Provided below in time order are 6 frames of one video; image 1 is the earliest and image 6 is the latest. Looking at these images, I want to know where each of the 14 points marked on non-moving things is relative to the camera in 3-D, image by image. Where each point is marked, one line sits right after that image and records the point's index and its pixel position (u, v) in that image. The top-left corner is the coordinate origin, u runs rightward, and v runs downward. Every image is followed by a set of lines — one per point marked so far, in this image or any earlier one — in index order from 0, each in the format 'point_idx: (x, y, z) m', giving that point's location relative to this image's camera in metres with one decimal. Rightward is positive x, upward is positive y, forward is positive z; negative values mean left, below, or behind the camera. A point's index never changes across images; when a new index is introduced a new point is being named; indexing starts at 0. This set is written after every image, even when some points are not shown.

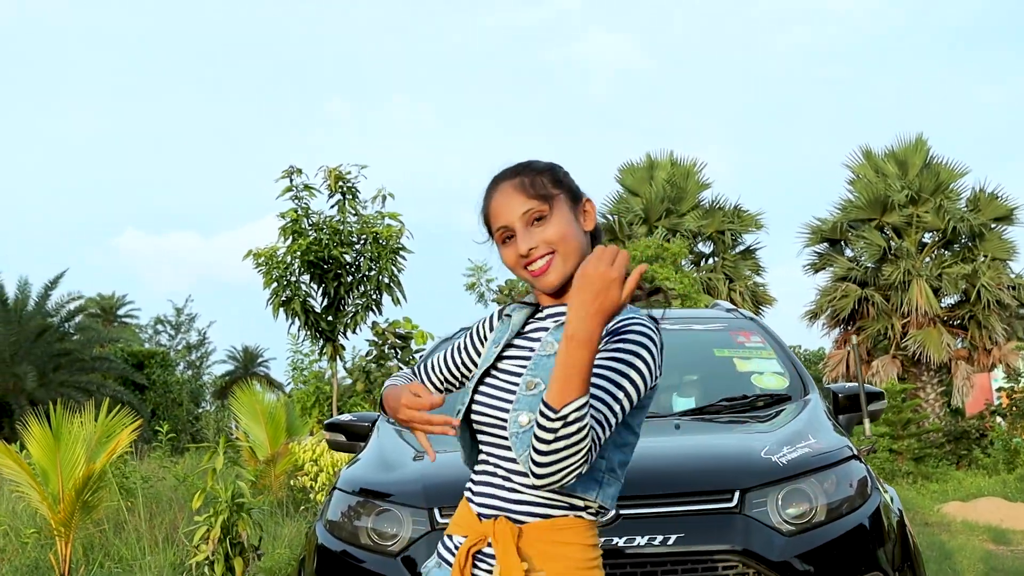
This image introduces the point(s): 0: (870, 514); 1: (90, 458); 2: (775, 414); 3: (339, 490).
0: (+0.9, -0.6, +3.0) m
1: (-2.8, -1.1, +7.6) m
2: (+0.8, -0.4, +3.6) m
3: (-0.5, -0.6, +3.3) m
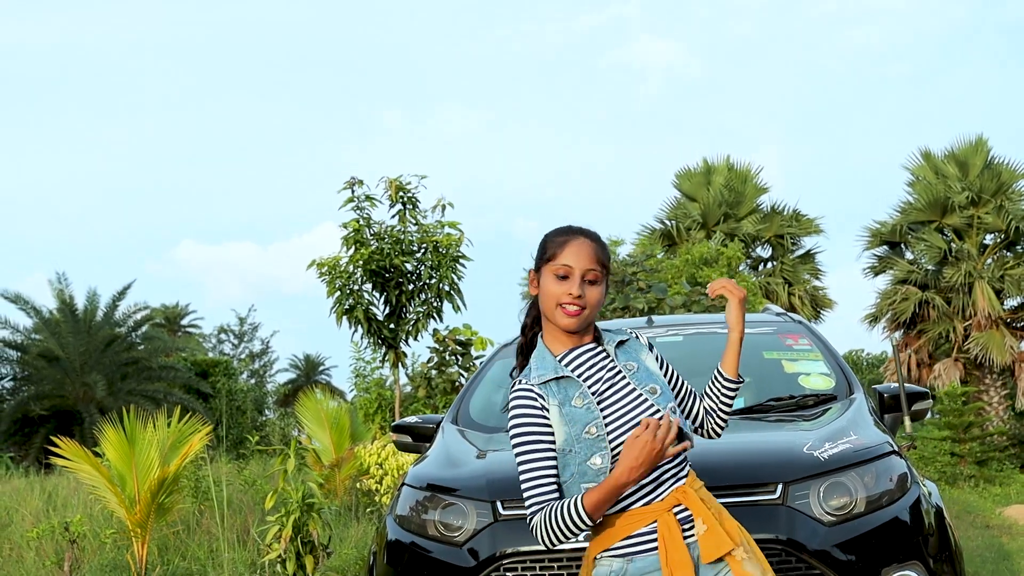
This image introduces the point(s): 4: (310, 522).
0: (+1.1, -0.6, +3.2) m
1: (-2.4, -1.2, +7.9) m
2: (+1.0, -0.4, +3.8) m
3: (-0.3, -0.6, +3.5) m
4: (-1.0, -1.2, +5.7) m
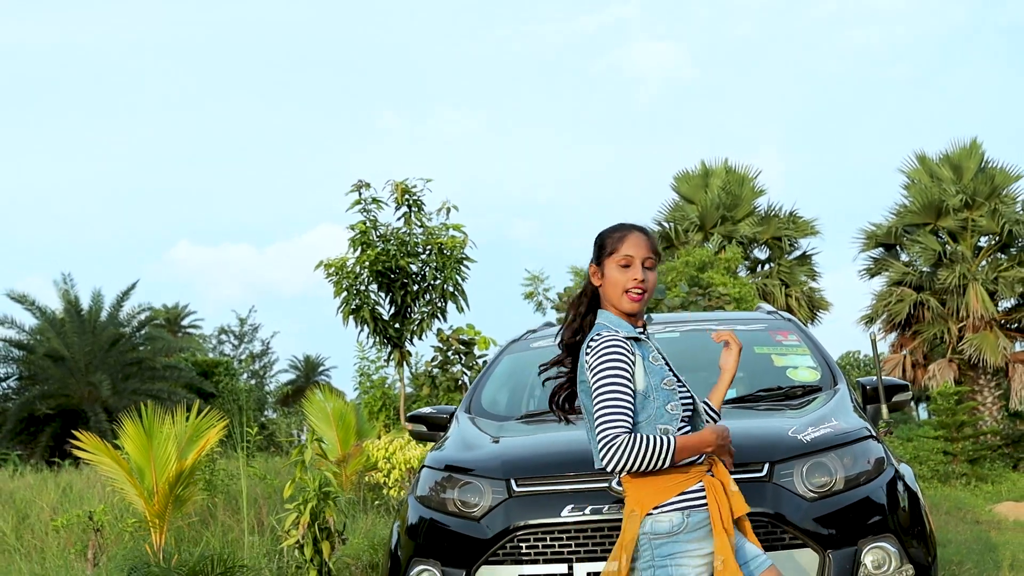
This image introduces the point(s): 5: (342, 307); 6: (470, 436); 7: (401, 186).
0: (+1.1, -0.6, +3.5) m
1: (-2.3, -1.2, +8.2) m
2: (+1.0, -0.4, +4.1) m
3: (-0.3, -0.6, +3.8) m
4: (-1.0, -1.2, +6.0) m
5: (-1.9, -0.2, +12.8) m
6: (-0.1, -0.5, +4.0) m
7: (-1.3, +1.2, +13.2) m
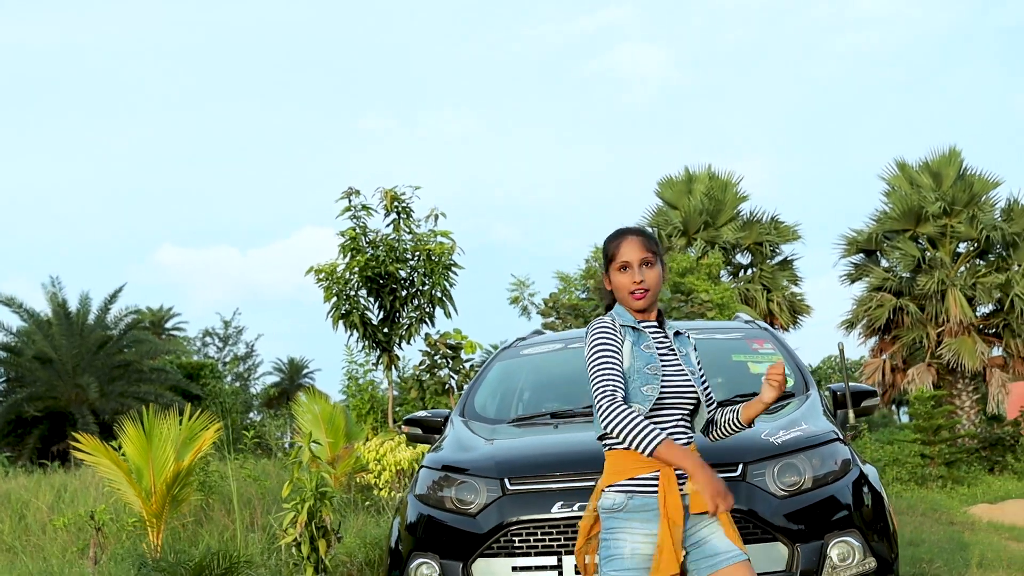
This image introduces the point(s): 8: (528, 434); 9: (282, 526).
0: (+1.1, -0.6, +3.8) m
1: (-2.4, -1.2, +8.4) m
2: (+1.0, -0.4, +4.3) m
3: (-0.3, -0.6, +4.1) m
4: (-1.0, -1.2, +6.3) m
5: (-2.0, -0.3, +13.0) m
6: (-0.2, -0.6, +4.2) m
7: (-1.4, +1.1, +13.4) m
8: (+0.1, -0.5, +4.2) m
9: (-1.3, -1.3, +6.4) m
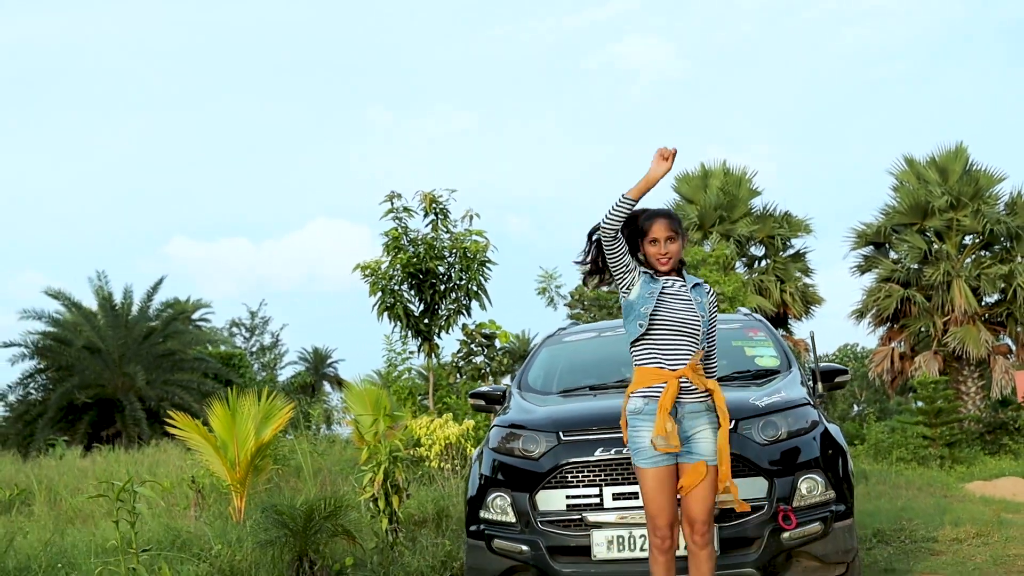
0: (+1.3, -0.6, +5.0) m
1: (-2.1, -1.2, +9.7) m
2: (+1.2, -0.5, +5.6) m
3: (-0.1, -0.6, +5.4) m
4: (-0.8, -1.2, +7.6) m
5: (-1.7, -0.2, +14.3) m
6: (+0.1, -0.6, +5.5) m
7: (-1.1, +1.2, +14.7) m
8: (+0.3, -0.5, +5.4) m
9: (-1.0, -1.3, +7.7) m
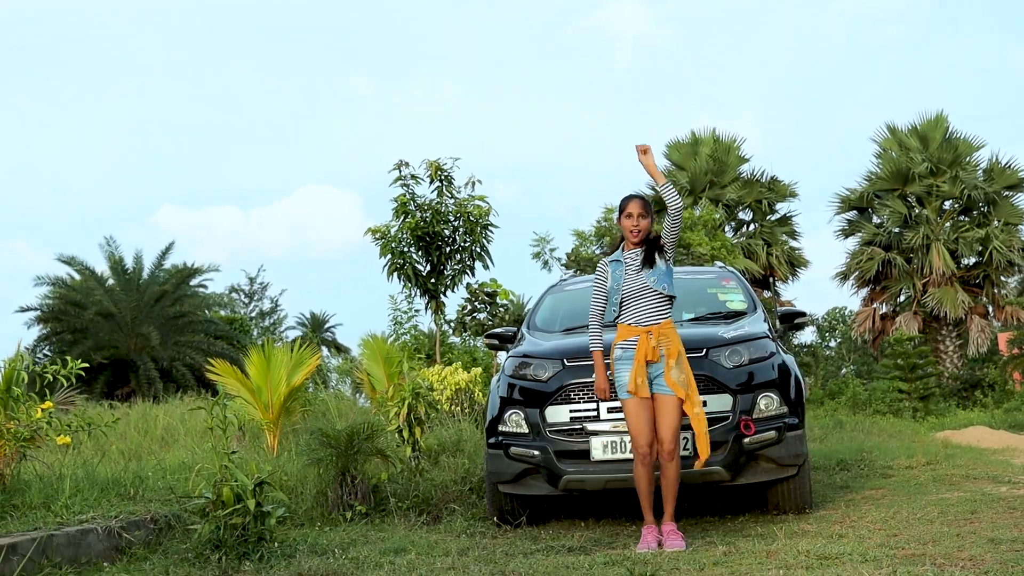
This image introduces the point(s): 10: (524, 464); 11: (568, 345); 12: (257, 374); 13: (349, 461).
0: (+1.4, -0.4, +6.2) m
1: (-2.1, -0.8, +10.8) m
2: (+1.3, -0.2, +6.7) m
3: (0.0, -0.4, +6.5) m
4: (-0.7, -0.9, +8.7) m
5: (-1.7, +0.3, +15.4) m
6: (+0.1, -0.3, +6.6) m
7: (-1.1, +1.7, +15.8) m
8: (+0.4, -0.3, +6.5) m
9: (-0.9, -1.0, +8.8) m
10: (+0.1, -0.9, +6.0) m
11: (+0.3, -0.3, +6.2) m
12: (-2.4, -0.8, +10.7) m
13: (-1.0, -1.1, +7.3) m
